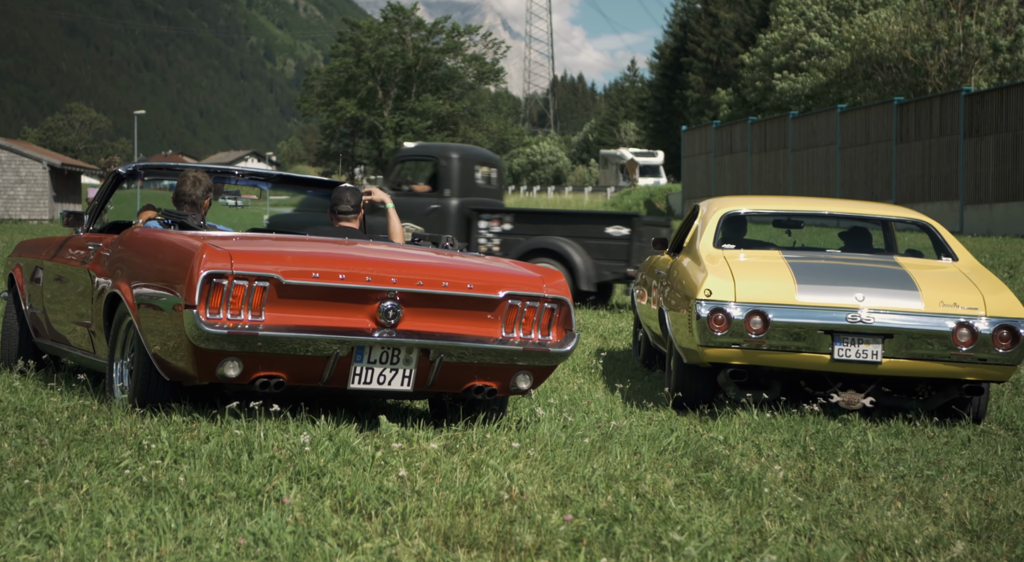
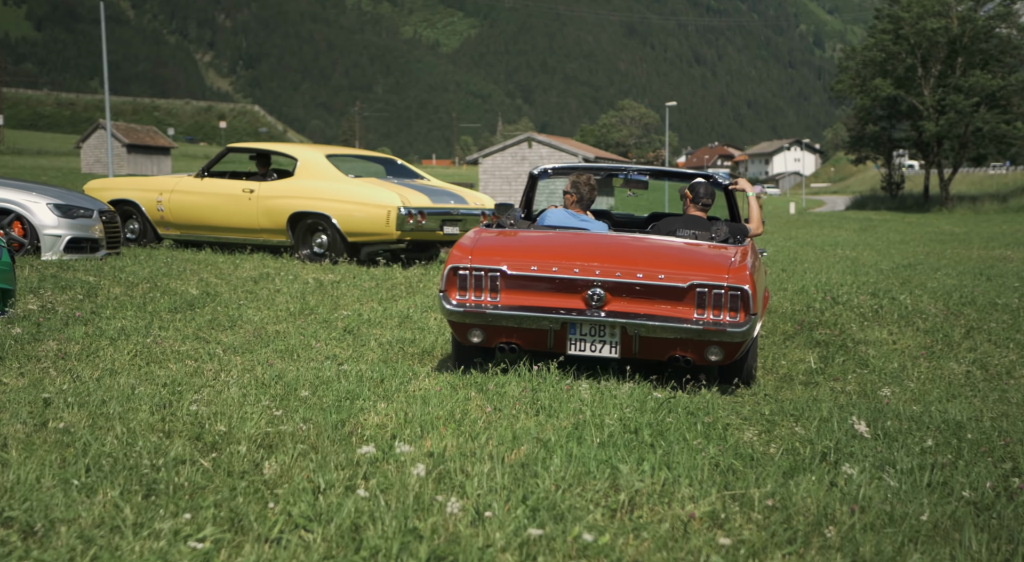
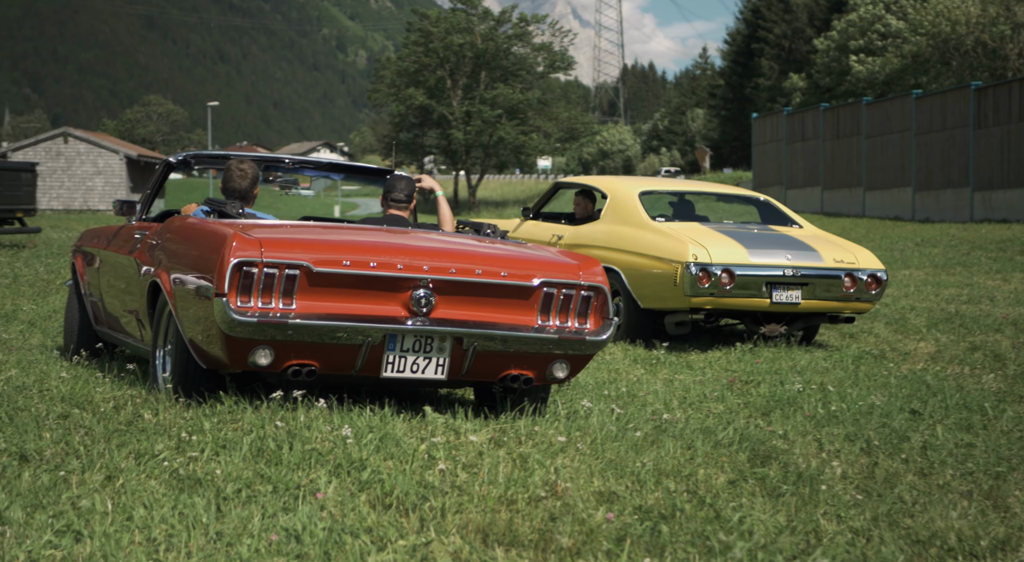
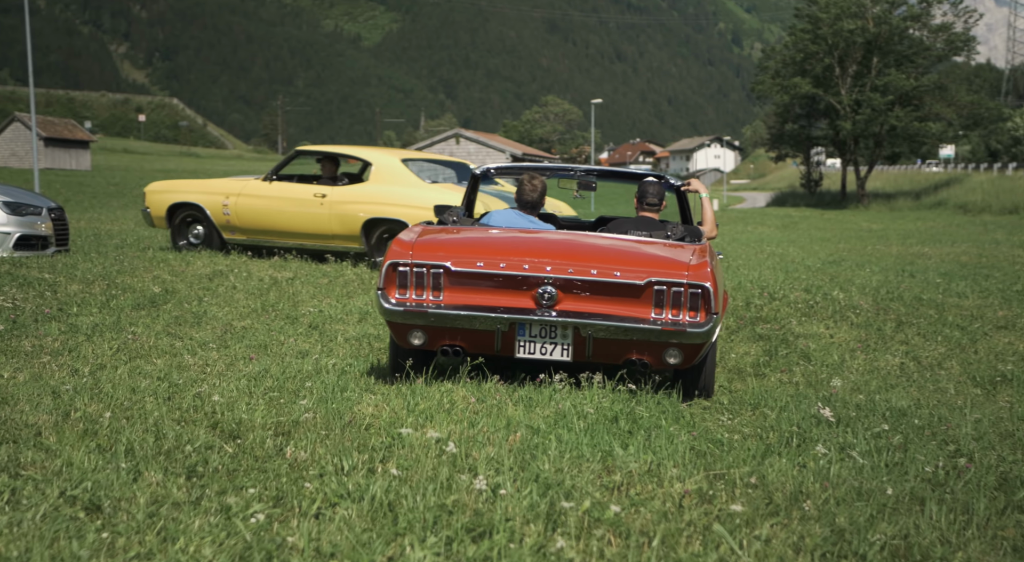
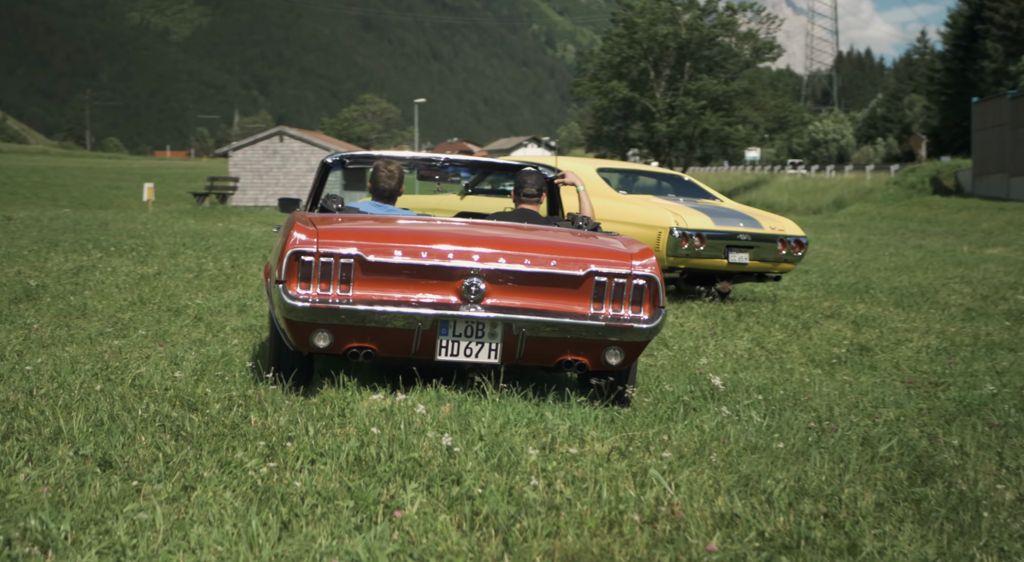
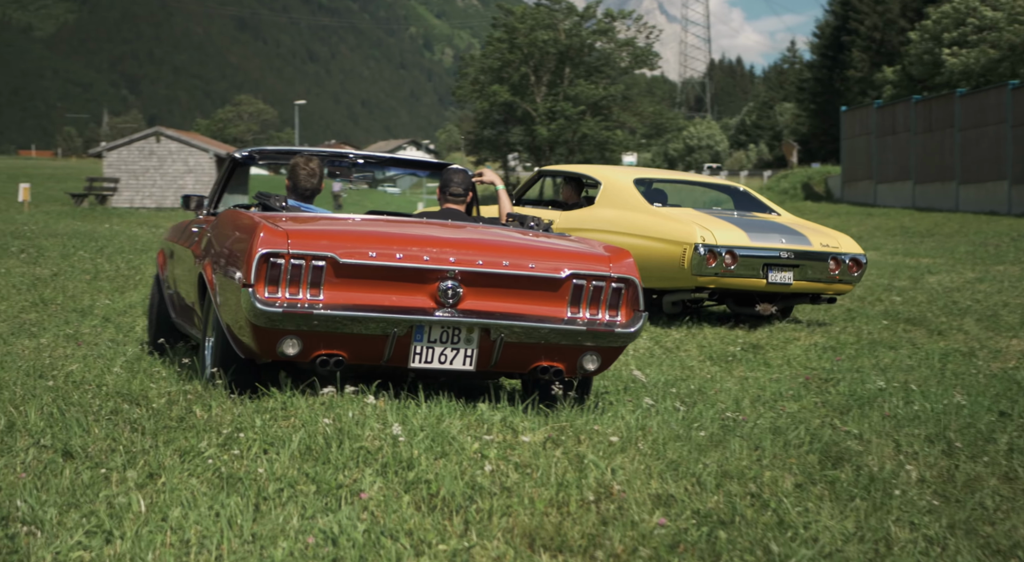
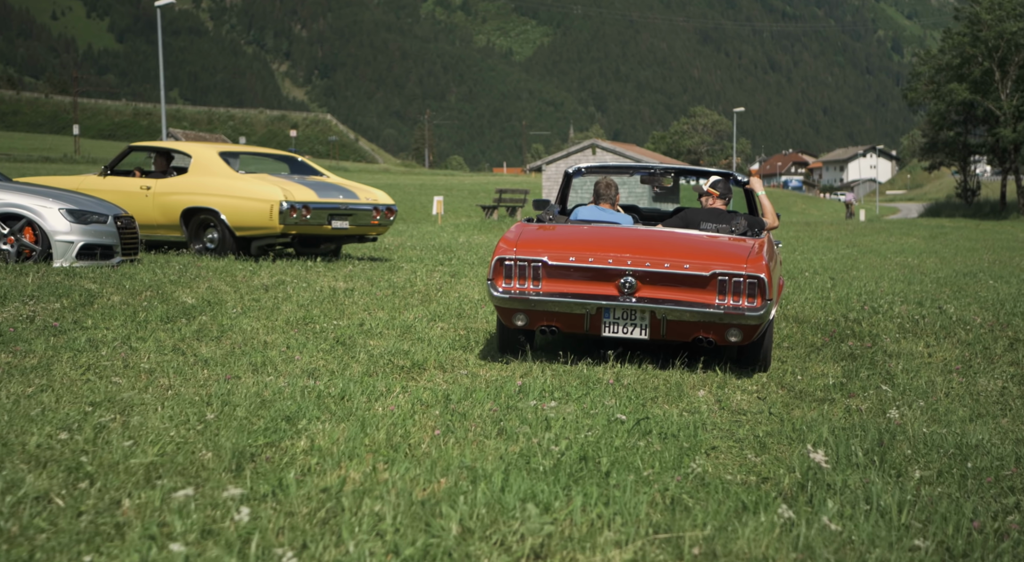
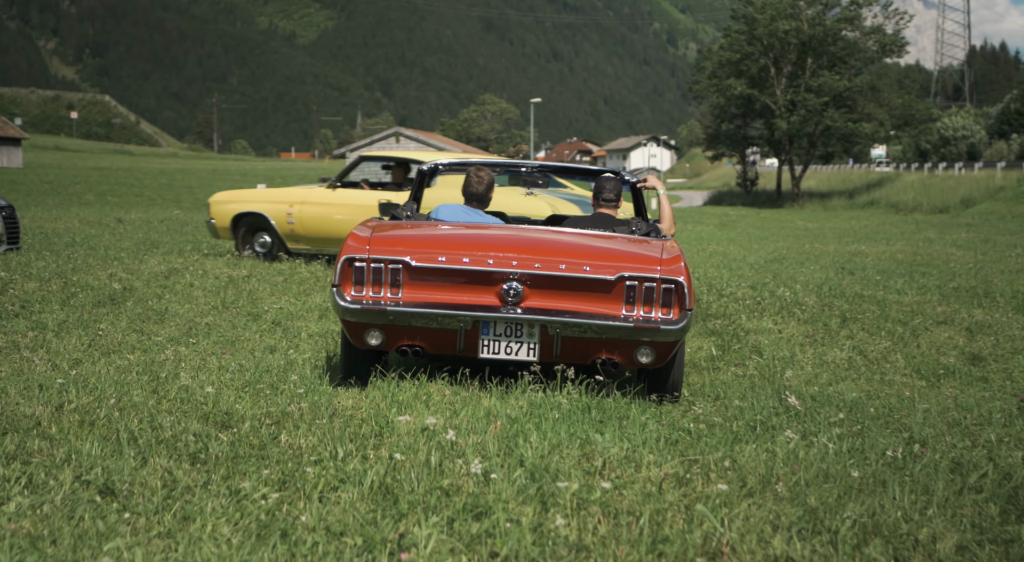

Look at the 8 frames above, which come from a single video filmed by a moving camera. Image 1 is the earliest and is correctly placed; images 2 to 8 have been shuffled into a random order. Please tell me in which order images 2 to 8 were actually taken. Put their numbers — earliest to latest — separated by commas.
3, 6, 5, 8, 4, 2, 7
